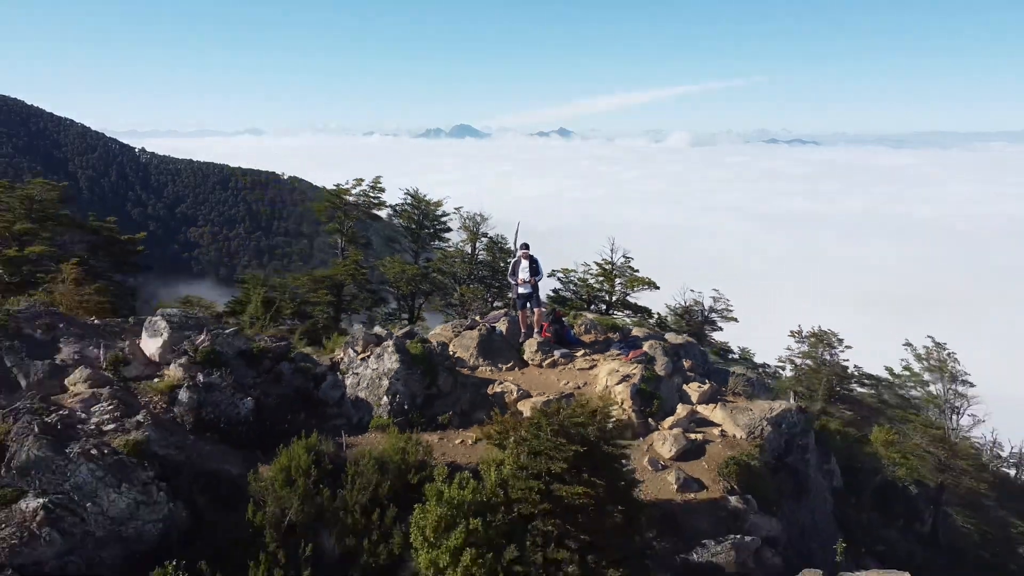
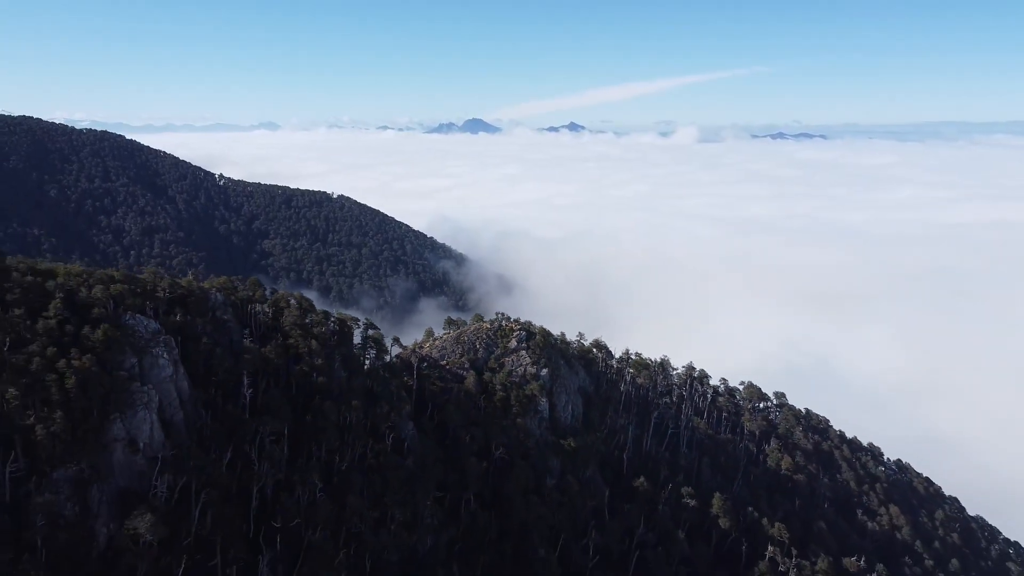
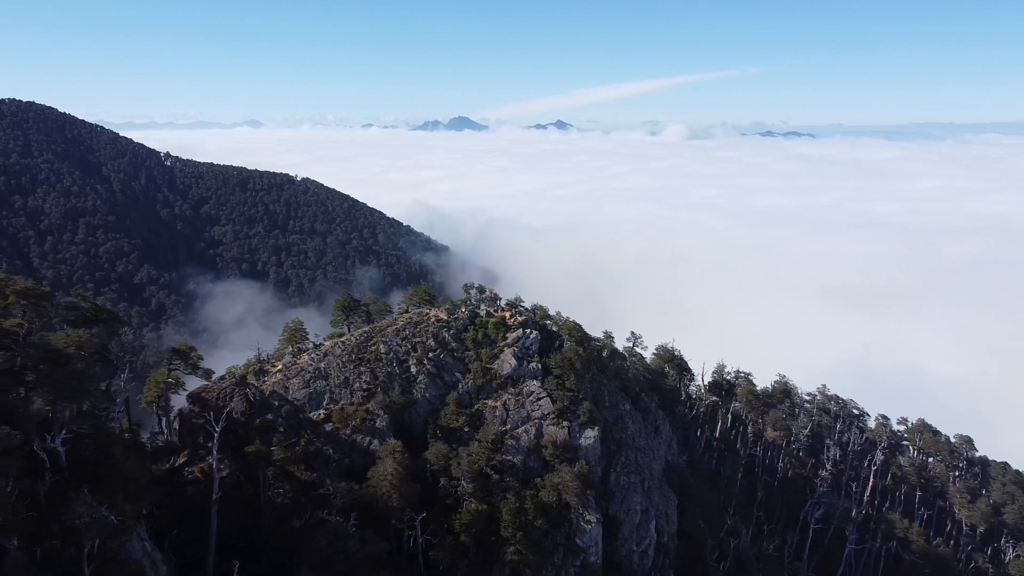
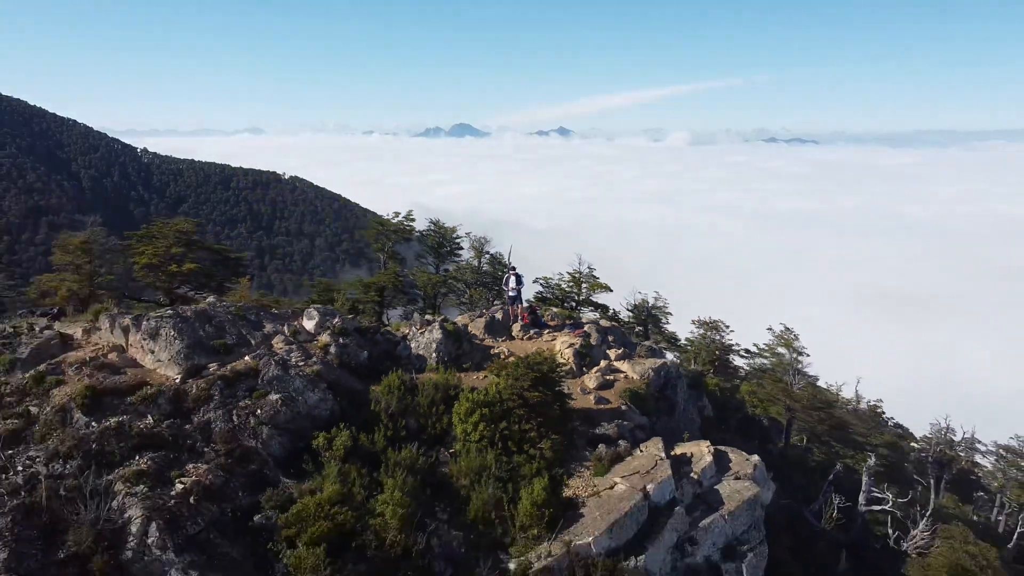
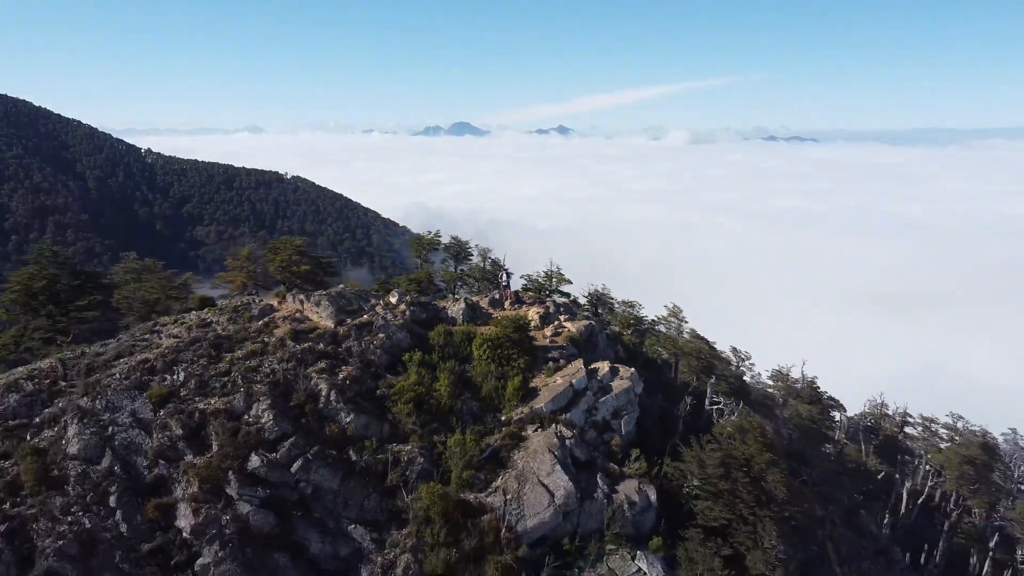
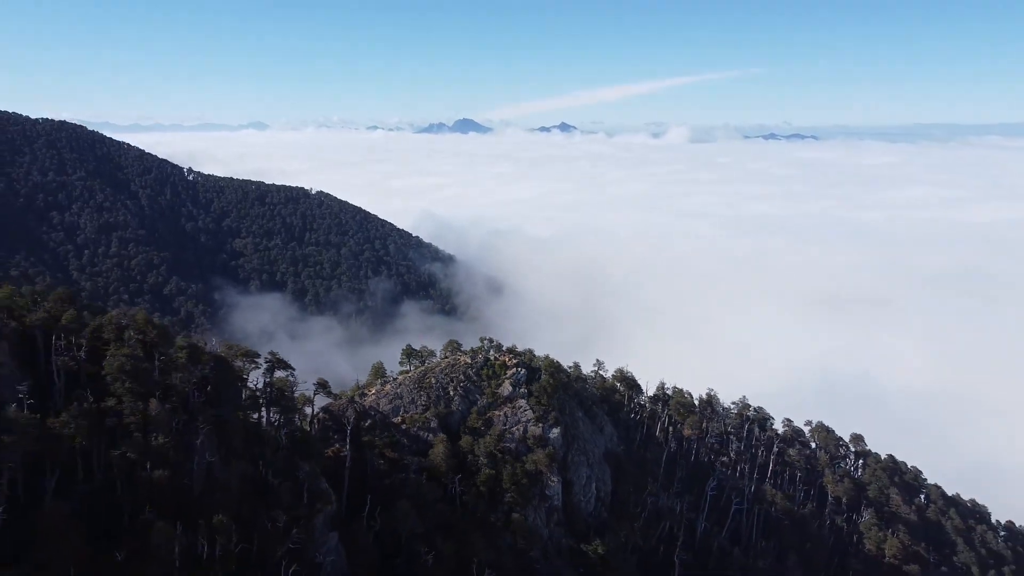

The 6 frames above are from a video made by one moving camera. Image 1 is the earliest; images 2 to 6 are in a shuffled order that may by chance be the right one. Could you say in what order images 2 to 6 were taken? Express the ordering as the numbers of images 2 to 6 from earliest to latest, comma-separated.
4, 5, 3, 6, 2
